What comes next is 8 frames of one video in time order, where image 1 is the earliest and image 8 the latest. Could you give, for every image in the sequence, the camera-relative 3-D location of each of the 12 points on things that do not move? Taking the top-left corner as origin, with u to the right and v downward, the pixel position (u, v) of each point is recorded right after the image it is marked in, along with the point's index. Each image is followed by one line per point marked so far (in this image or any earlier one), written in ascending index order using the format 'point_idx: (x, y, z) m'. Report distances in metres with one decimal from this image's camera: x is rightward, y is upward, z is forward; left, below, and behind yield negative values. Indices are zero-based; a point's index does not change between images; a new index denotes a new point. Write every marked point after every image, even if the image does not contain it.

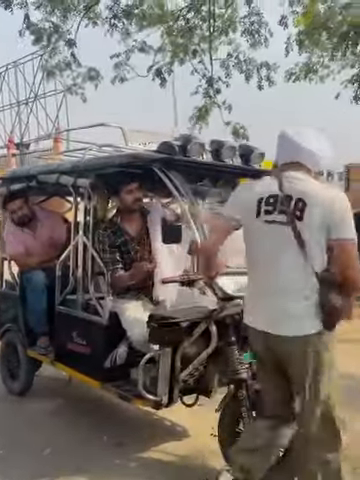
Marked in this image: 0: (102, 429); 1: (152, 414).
0: (-0.7, -1.7, +4.5) m
1: (-0.3, -1.7, +4.8) m
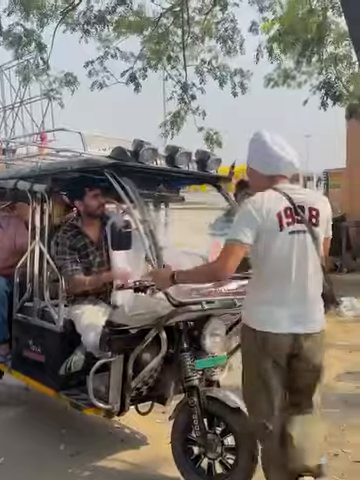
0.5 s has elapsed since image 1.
0: (-1.1, -1.8, +4.5) m
1: (-0.7, -1.7, +4.8) m
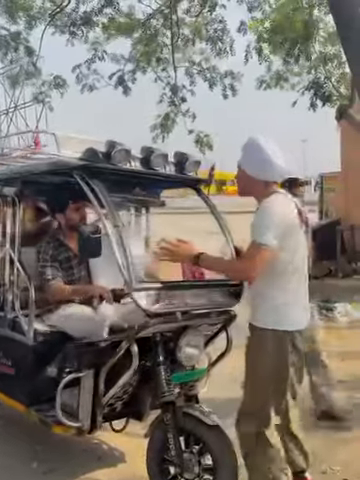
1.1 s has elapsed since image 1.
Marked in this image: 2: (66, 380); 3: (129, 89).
0: (-1.3, -1.8, +4.3) m
1: (-0.8, -1.8, +4.6) m
2: (-0.8, -1.0, +3.5) m
3: (-1.0, +2.8, +9.2) m
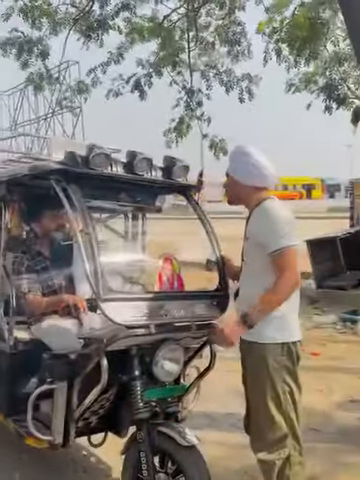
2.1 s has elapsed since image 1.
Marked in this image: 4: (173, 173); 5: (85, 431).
0: (-1.4, -1.9, +4.2) m
1: (-0.9, -1.9, +4.5) m
2: (-0.9, -1.0, +3.4) m
3: (-0.6, +2.7, +9.2) m
4: (-0.1, +0.5, +3.9) m
5: (-0.7, -1.4, +3.6) m
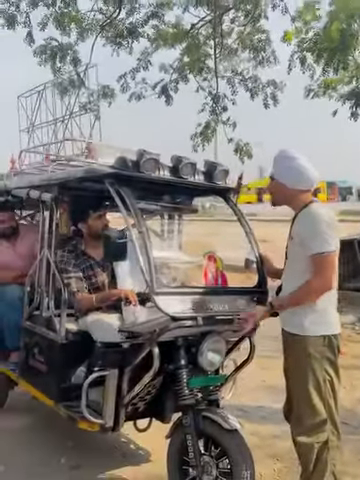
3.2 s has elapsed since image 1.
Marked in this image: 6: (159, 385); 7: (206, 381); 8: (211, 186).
0: (-1.0, -1.9, +4.5) m
1: (-0.6, -1.9, +4.7) m
2: (-0.6, -1.0, +3.6) m
3: (-0.2, +2.7, +9.4) m
4: (+0.3, +0.5, +4.2) m
5: (-0.4, -1.3, +3.8) m
6: (-0.2, -1.1, +3.7) m
7: (+0.2, -1.0, +3.6) m
8: (+0.2, +0.4, +4.1) m
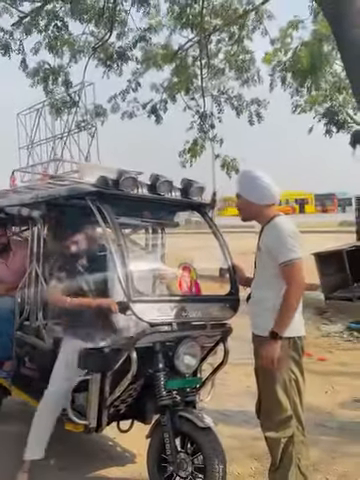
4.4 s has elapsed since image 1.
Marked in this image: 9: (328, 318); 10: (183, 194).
0: (-1.2, -2.0, +4.7) m
1: (-0.7, -2.0, +5.0) m
2: (-0.8, -1.1, +3.9) m
3: (-0.4, +2.4, +9.8) m
4: (+0.1, +0.4, +4.5) m
5: (-0.5, -1.5, +4.1) m
6: (-0.3, -1.2, +4.0) m
7: (0.0, -1.1, +3.9) m
8: (+0.1, +0.3, +4.4) m
9: (+3.3, -1.7, +11.1) m
10: (0.0, +0.4, +4.4) m
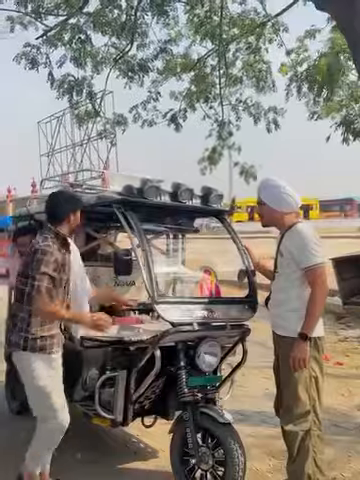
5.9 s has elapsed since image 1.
0: (-1.0, -2.1, +5.0) m
1: (-0.5, -2.0, +5.2) m
2: (-0.6, -1.1, +4.2) m
3: (0.0, +2.3, +10.1) m
4: (+0.3, +0.4, +4.7) m
5: (-0.3, -1.5, +4.3) m
6: (-0.2, -1.2, +4.2) m
7: (+0.2, -1.2, +4.1) m
8: (+0.3, +0.3, +4.7) m
9: (+3.7, -1.8, +11.2) m
10: (+0.2, +0.4, +4.7) m
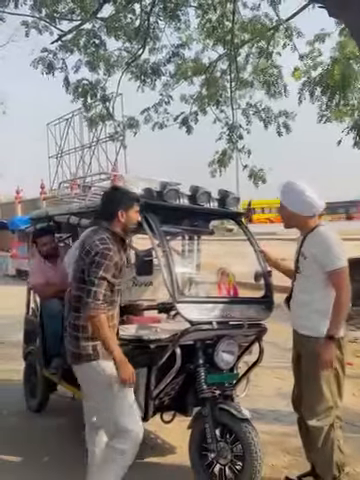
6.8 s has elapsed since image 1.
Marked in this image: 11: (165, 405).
0: (-0.8, -2.1, +5.1) m
1: (-0.4, -2.1, +5.4) m
2: (-0.5, -1.2, +4.3) m
3: (+0.2, +2.3, +10.2) m
4: (+0.4, +0.4, +4.8) m
5: (-0.2, -1.5, +4.5) m
6: (0.0, -1.2, +4.3) m
7: (+0.4, -1.2, +4.2) m
8: (+0.4, +0.3, +4.8) m
9: (+3.9, -1.9, +11.3) m
10: (+0.4, +0.3, +4.8) m
11: (-0.1, -1.5, +4.5) m
